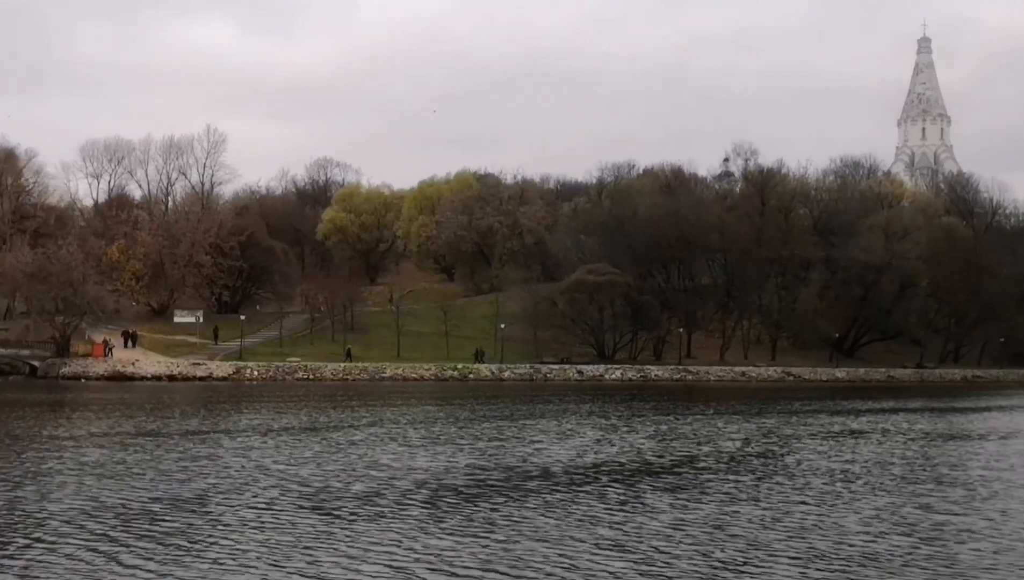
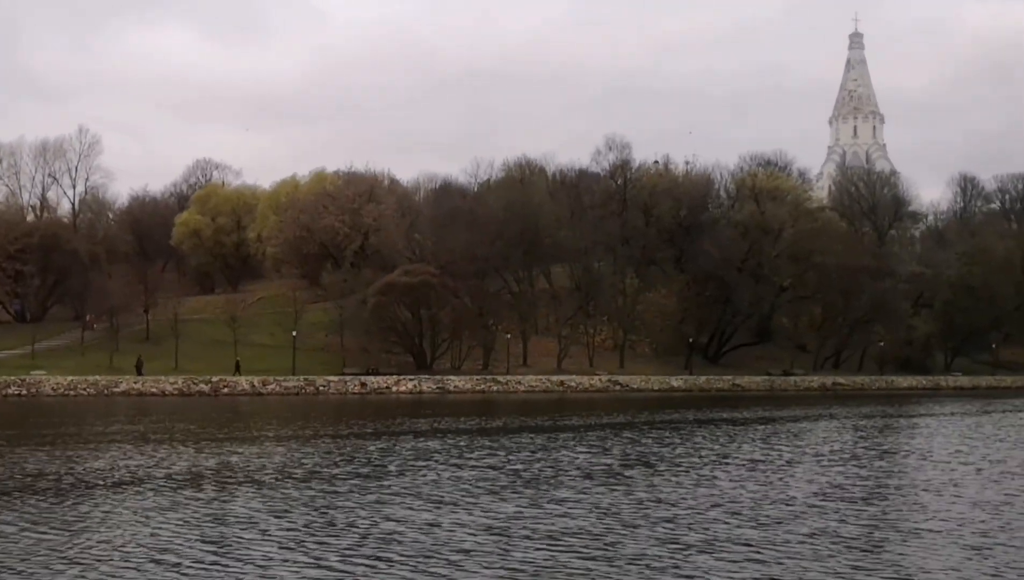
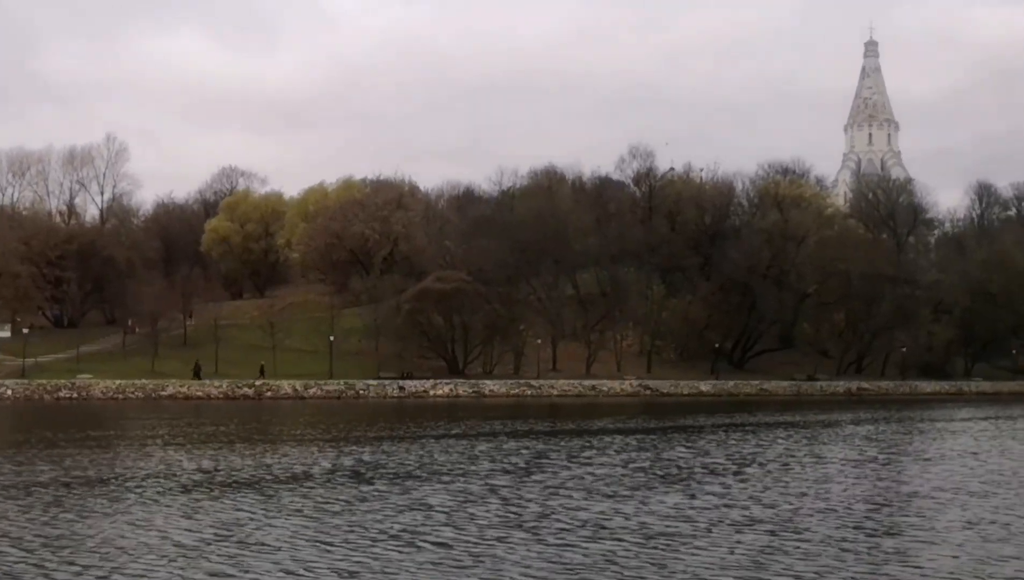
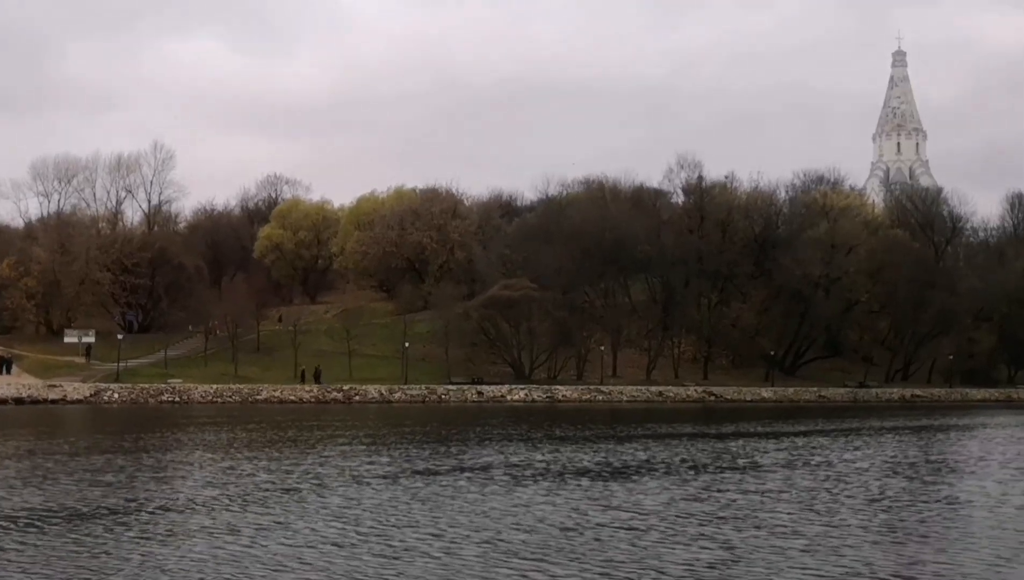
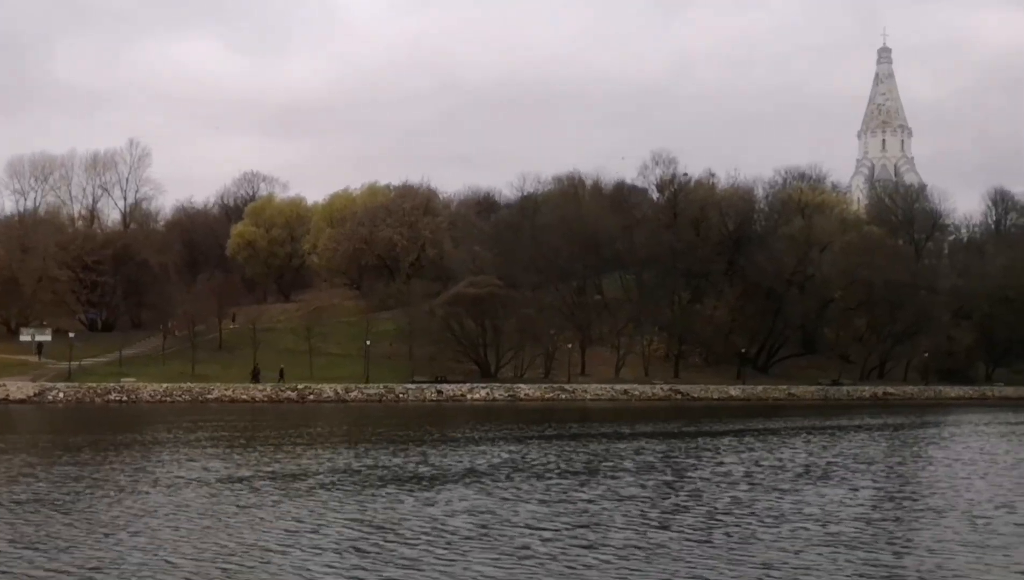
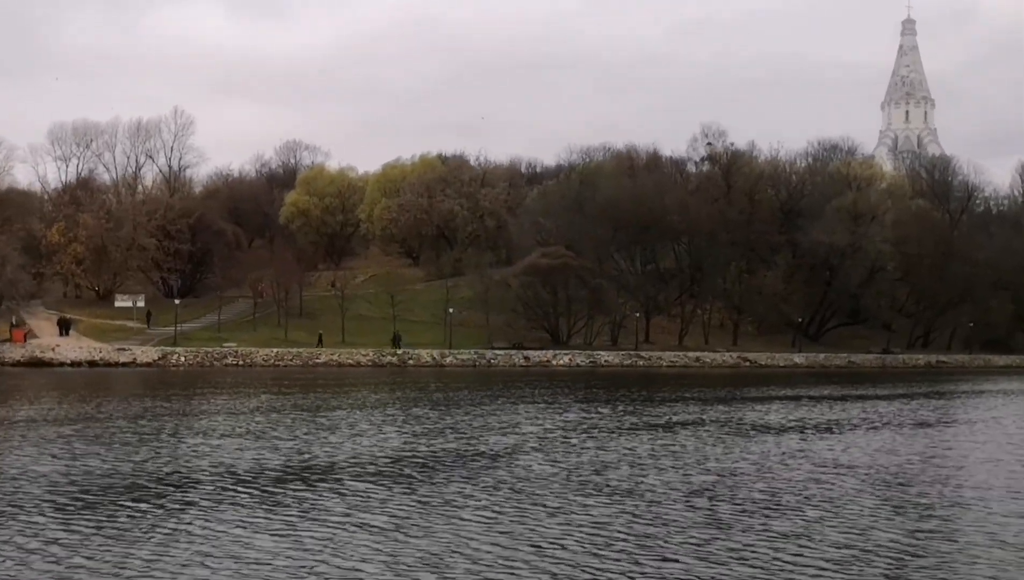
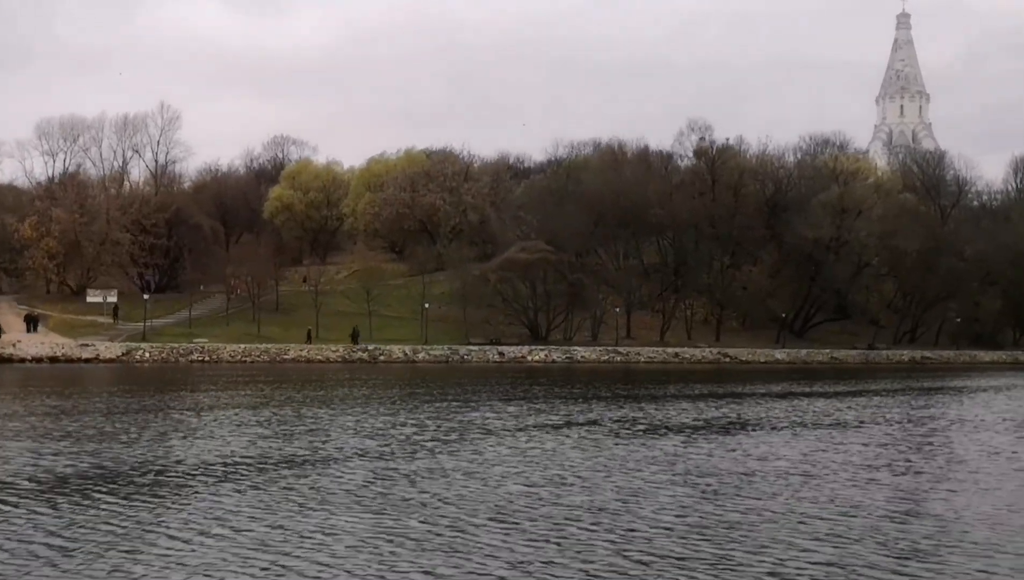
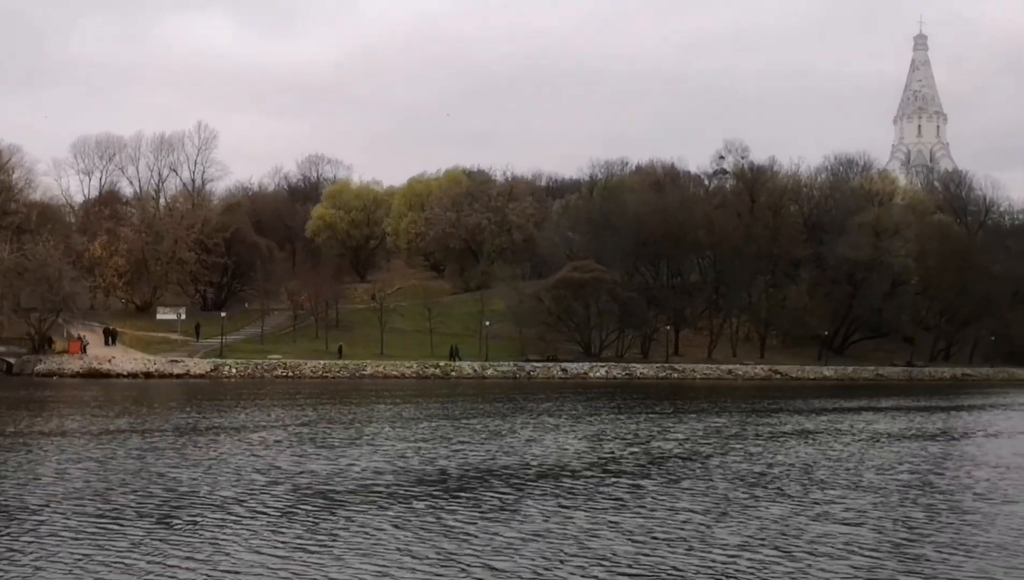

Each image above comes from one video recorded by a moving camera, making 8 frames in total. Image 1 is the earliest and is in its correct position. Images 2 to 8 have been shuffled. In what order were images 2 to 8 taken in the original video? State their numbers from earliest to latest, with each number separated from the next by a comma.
8, 6, 7, 4, 5, 3, 2
